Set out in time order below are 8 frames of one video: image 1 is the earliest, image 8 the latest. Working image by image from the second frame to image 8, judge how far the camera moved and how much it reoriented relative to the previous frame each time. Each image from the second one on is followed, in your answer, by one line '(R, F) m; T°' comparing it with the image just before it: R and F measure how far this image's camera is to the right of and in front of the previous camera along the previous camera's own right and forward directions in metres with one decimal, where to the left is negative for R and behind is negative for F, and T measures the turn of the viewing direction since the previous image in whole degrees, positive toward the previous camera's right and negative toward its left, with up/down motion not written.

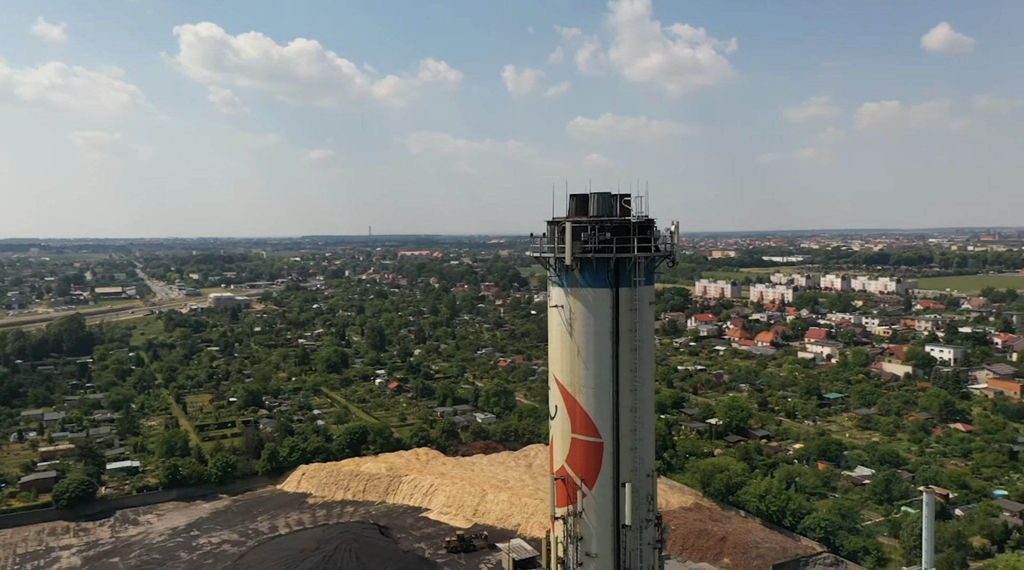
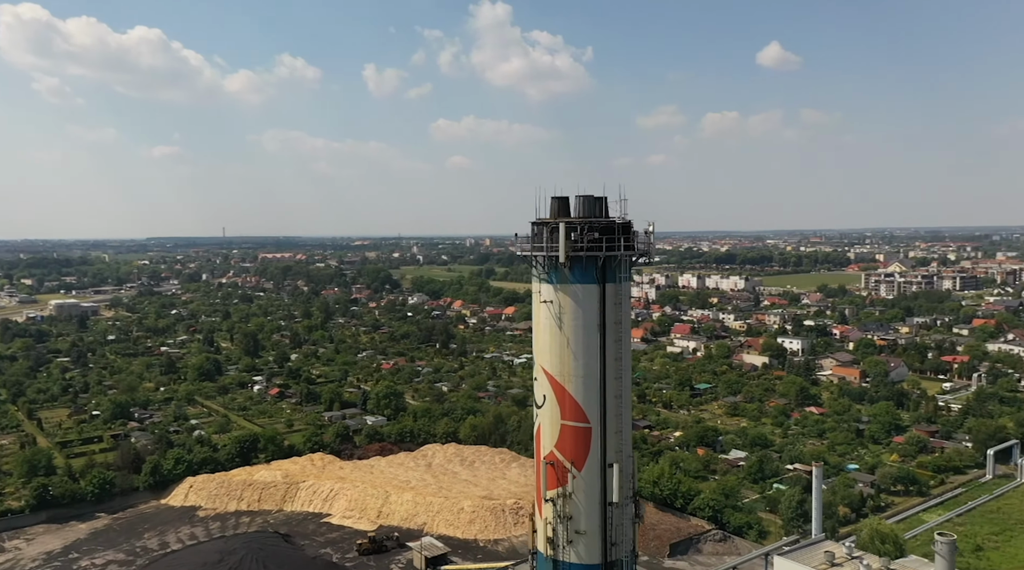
(-1.4, -0.7) m; +10°
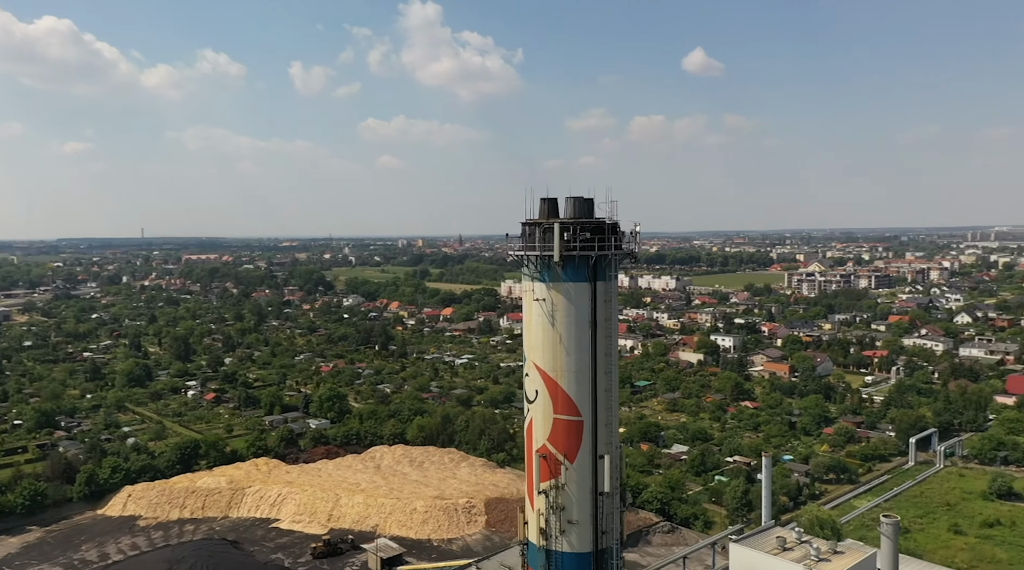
(-0.7, -0.4) m; +5°
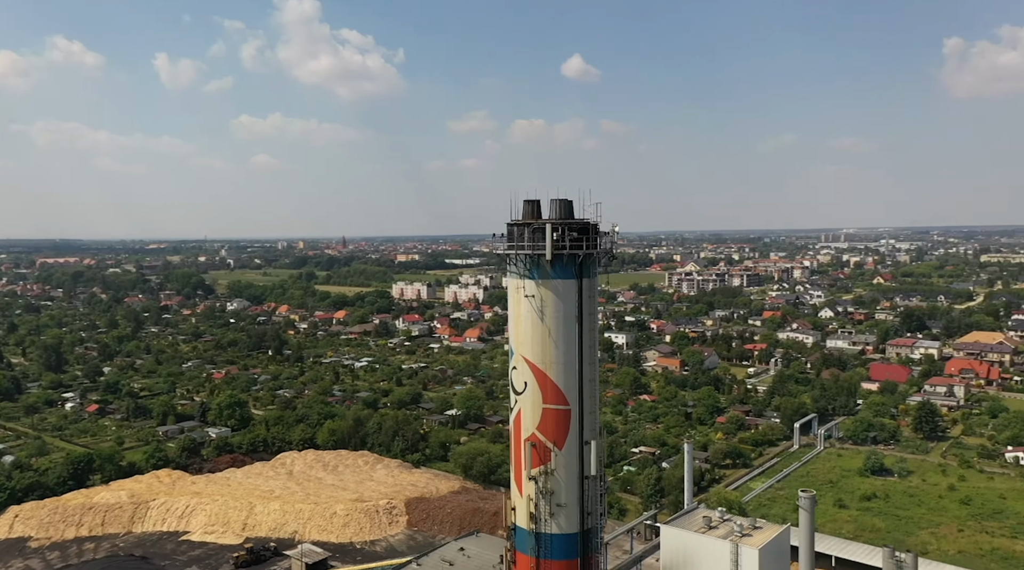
(-1.4, -0.5) m; +9°
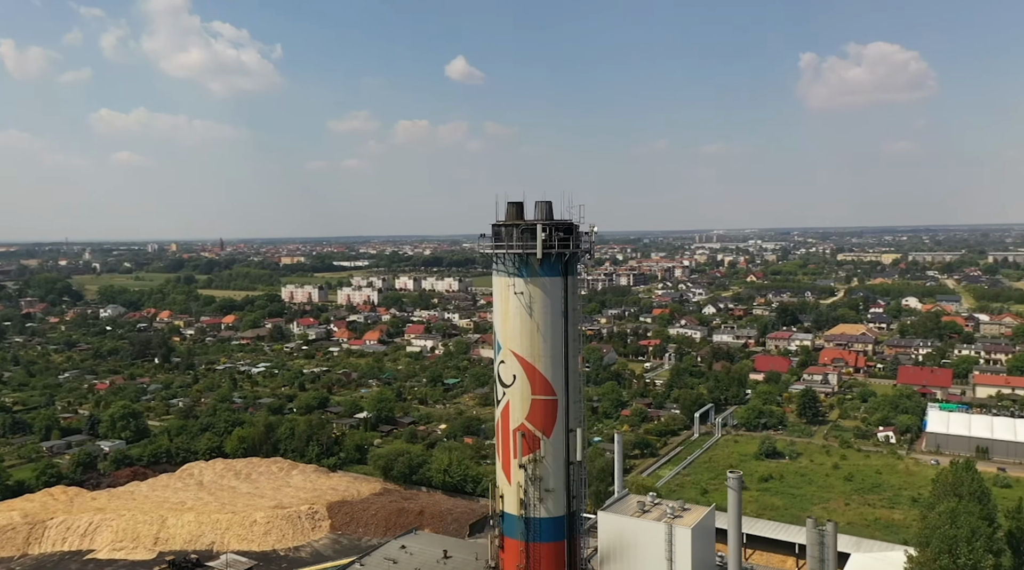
(-1.4, -0.4) m; +9°
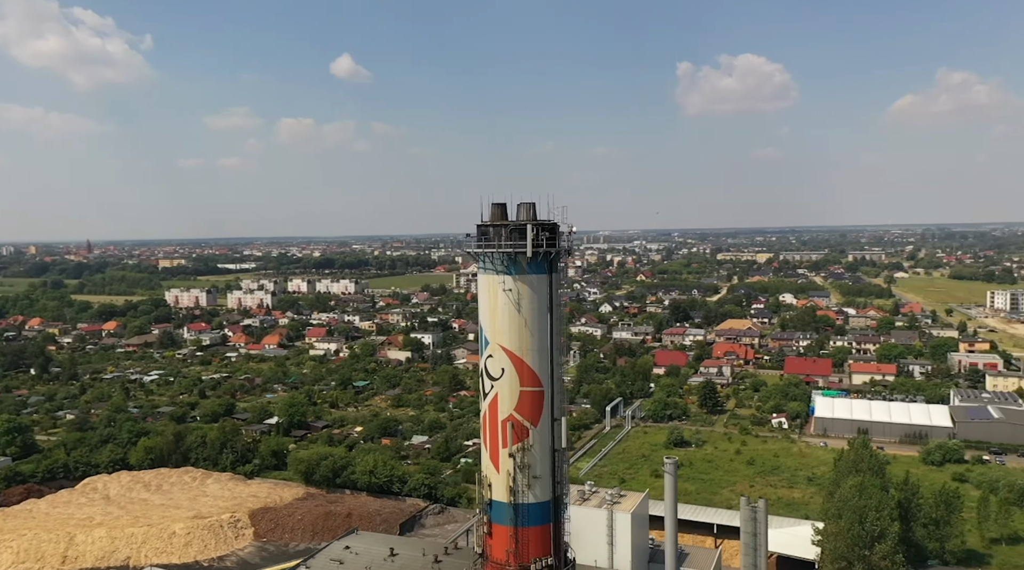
(-1.4, -0.3) m; +9°
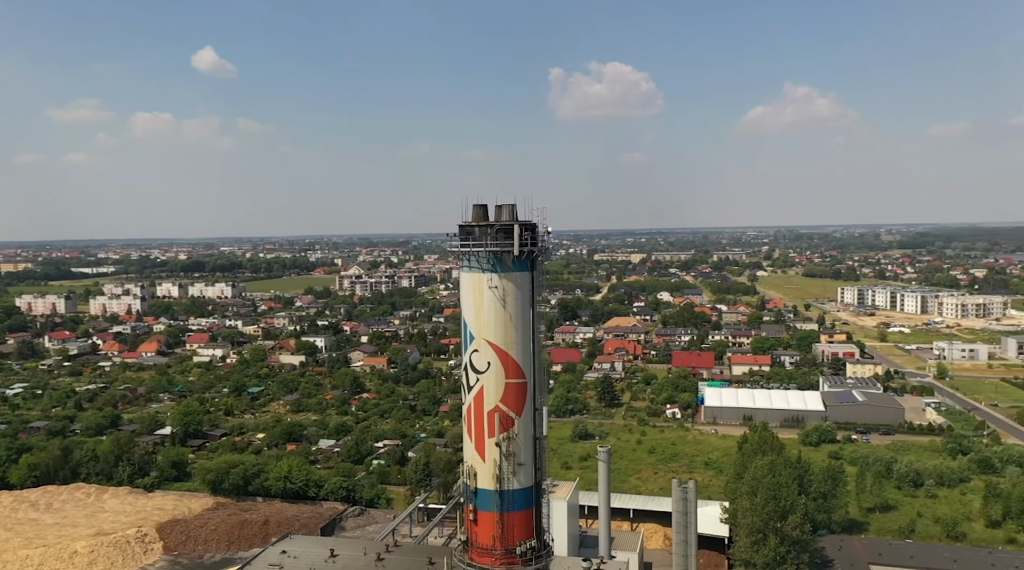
(-1.6, -0.3) m; +10°
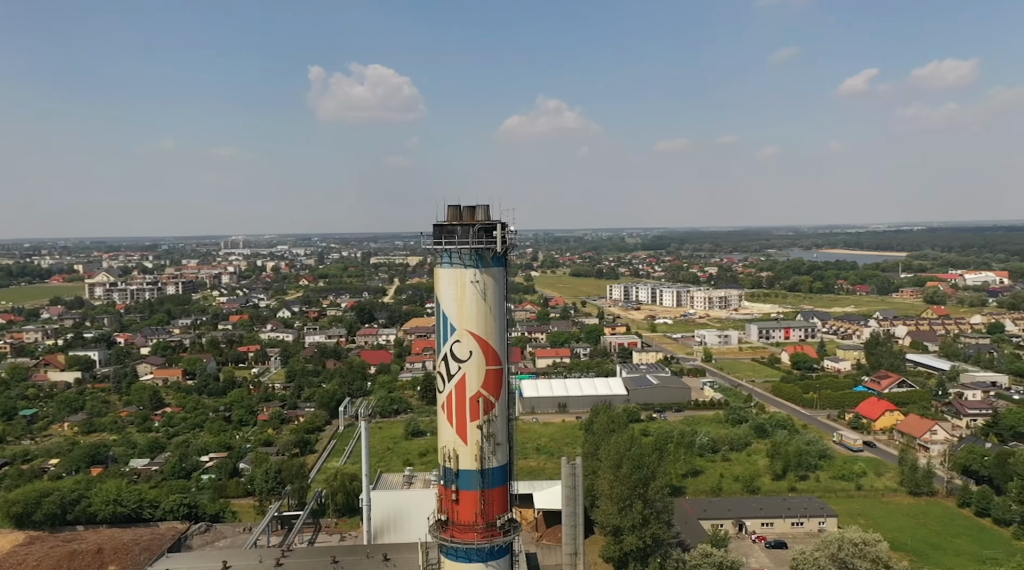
(-3.3, +0.1) m; +19°
